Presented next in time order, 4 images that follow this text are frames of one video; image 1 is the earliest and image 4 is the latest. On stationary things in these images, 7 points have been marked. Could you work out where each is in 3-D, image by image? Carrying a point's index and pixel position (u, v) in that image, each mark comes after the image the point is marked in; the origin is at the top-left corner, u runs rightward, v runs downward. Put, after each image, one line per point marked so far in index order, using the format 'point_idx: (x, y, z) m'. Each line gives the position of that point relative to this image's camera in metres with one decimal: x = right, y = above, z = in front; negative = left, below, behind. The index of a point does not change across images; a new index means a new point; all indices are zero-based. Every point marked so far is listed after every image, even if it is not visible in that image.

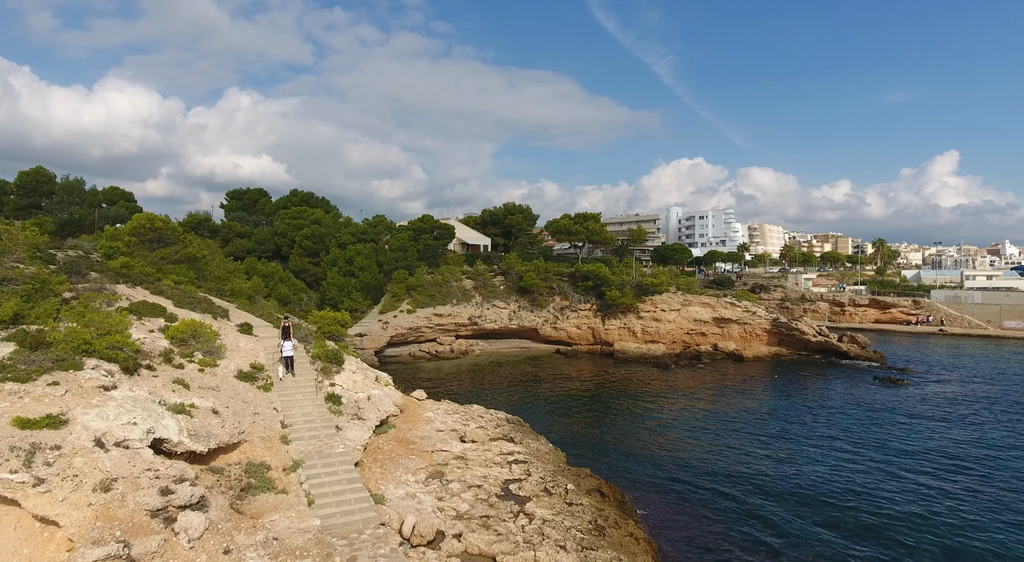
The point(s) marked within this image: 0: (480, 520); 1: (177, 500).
0: (-1.0, -7.7, +18.5) m
1: (-8.2, -5.3, +13.9) m
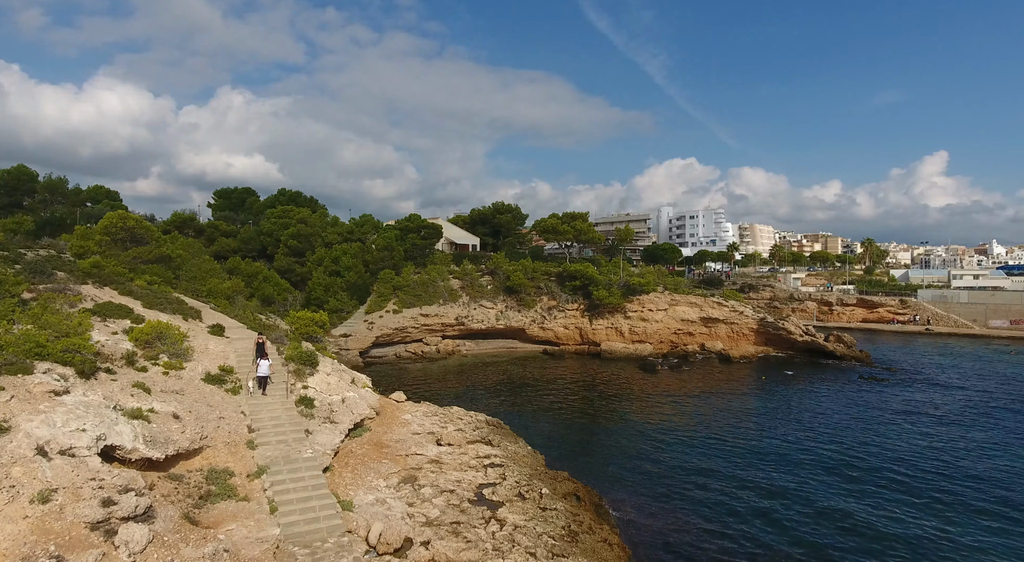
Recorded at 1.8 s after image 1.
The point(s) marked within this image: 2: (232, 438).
0: (-2.0, -7.7, +18.0) m
1: (-9.0, -5.3, +13.3) m
2: (-9.2, -5.2, +18.9) m
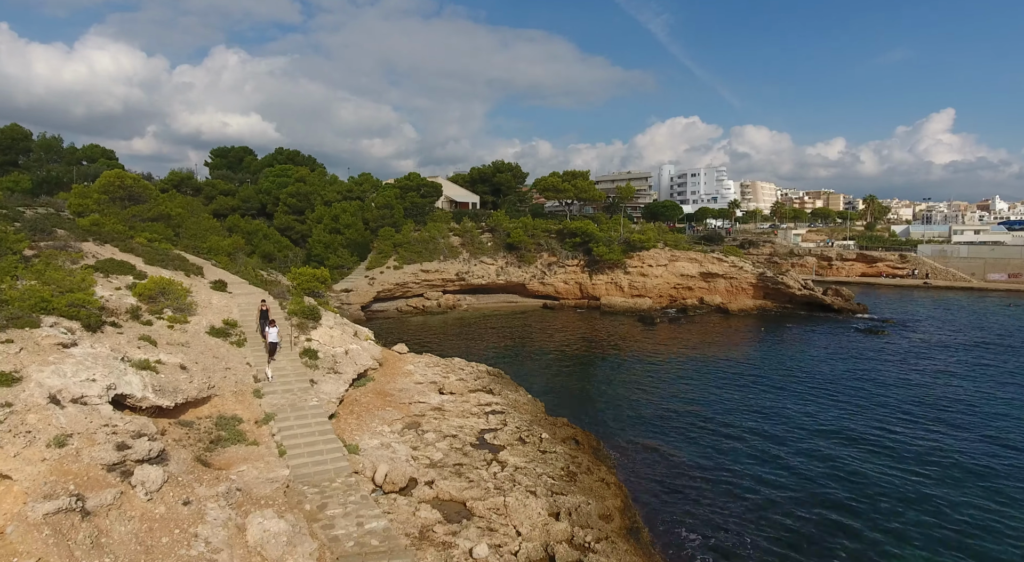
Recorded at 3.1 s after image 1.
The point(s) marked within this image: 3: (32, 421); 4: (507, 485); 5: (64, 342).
0: (-1.9, -6.2, +18.6) m
1: (-9.0, -4.2, +13.7) m
2: (-9.2, -3.6, +19.3) m
3: (-11.0, -3.2, +13.2) m
4: (-0.1, -6.4, +17.8) m
5: (-12.6, -1.7, +16.1) m
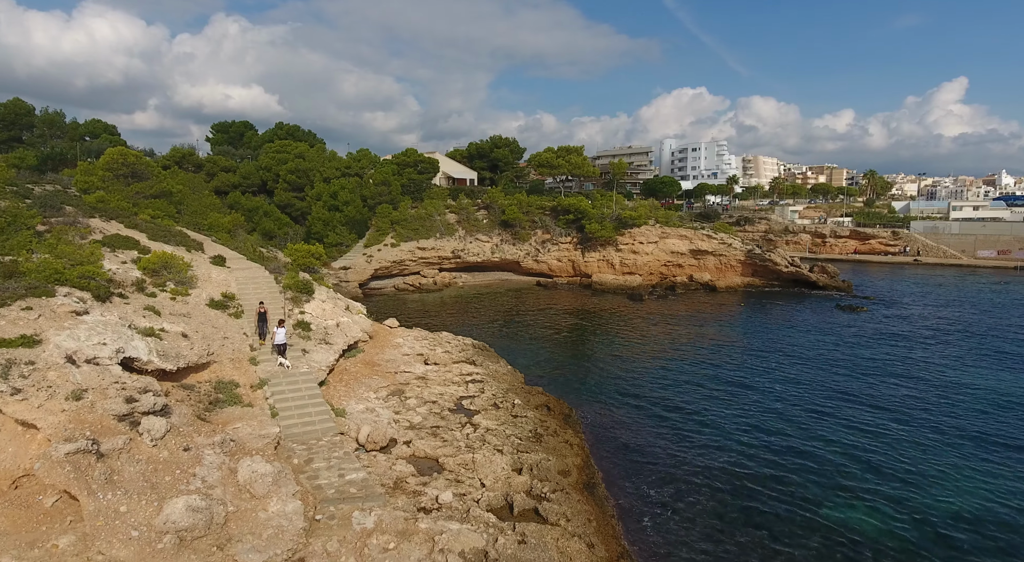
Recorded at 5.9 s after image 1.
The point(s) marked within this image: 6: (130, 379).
0: (-2.9, -5.3, +20.5) m
1: (-10.1, -3.5, +15.6) m
2: (-10.2, -2.7, +21.2) m
3: (-12.1, -2.6, +15.0) m
4: (-1.2, -5.7, +19.7) m
5: (-13.6, -0.9, +17.9) m
6: (-10.9, -2.8, +16.3) m
